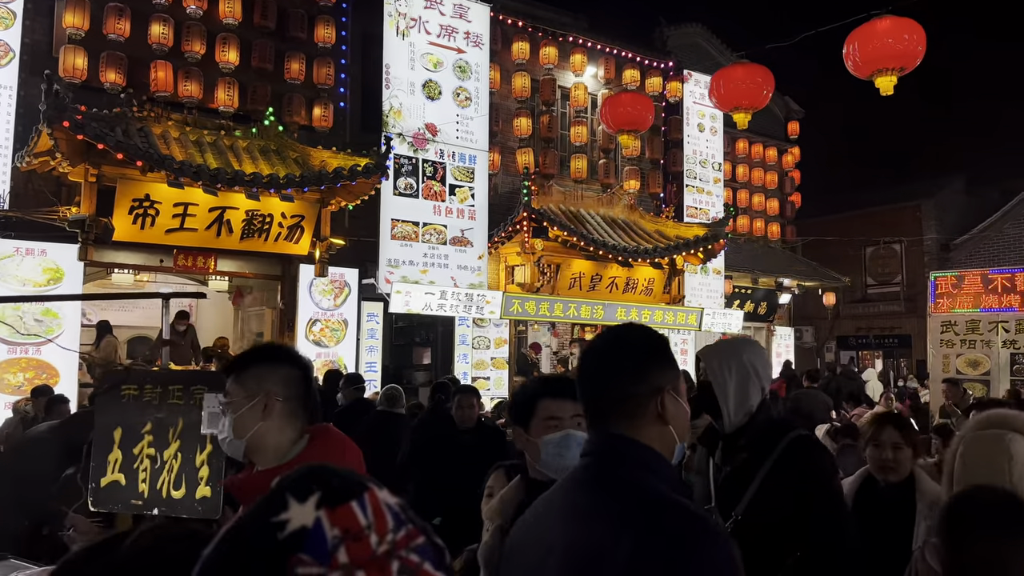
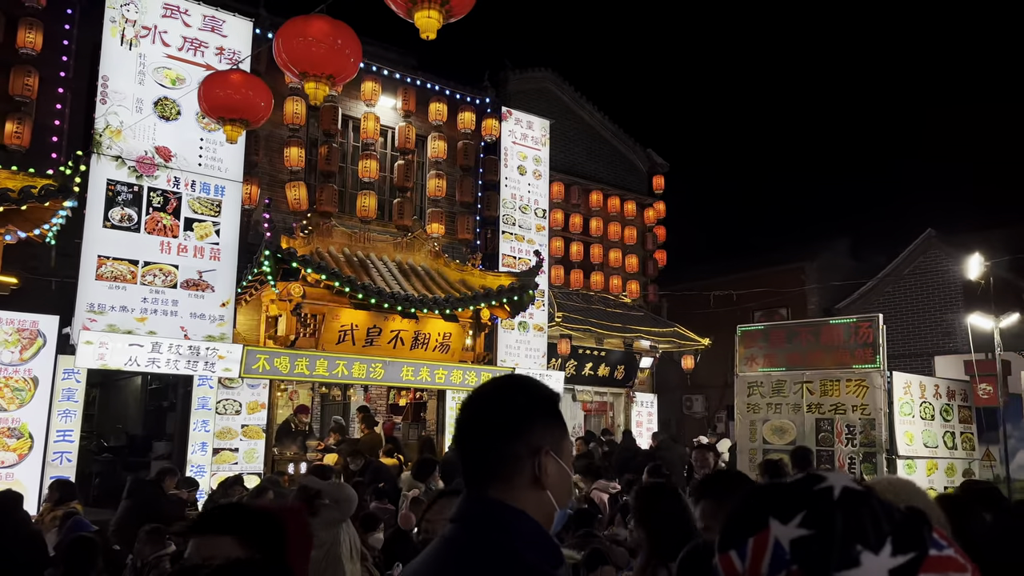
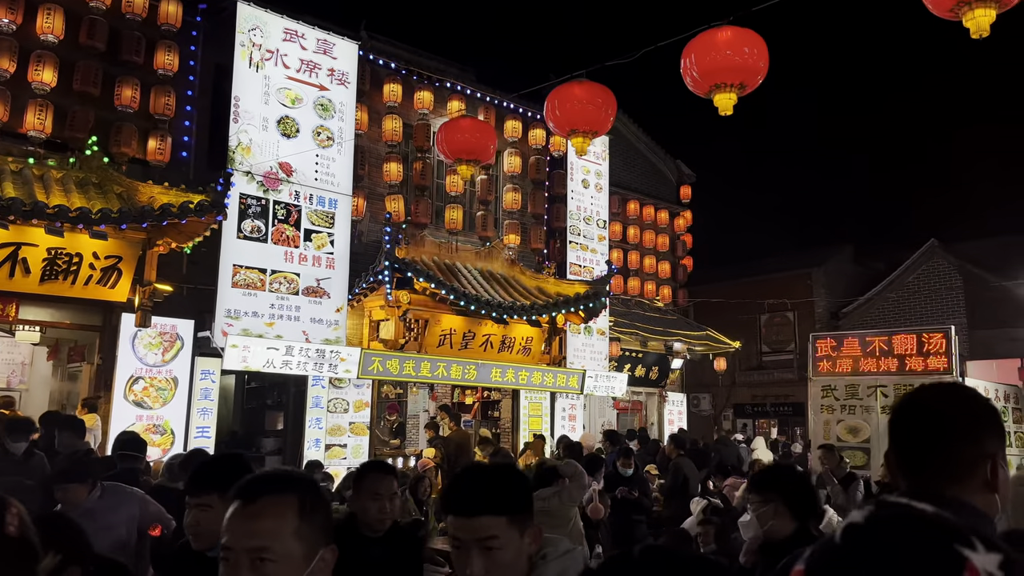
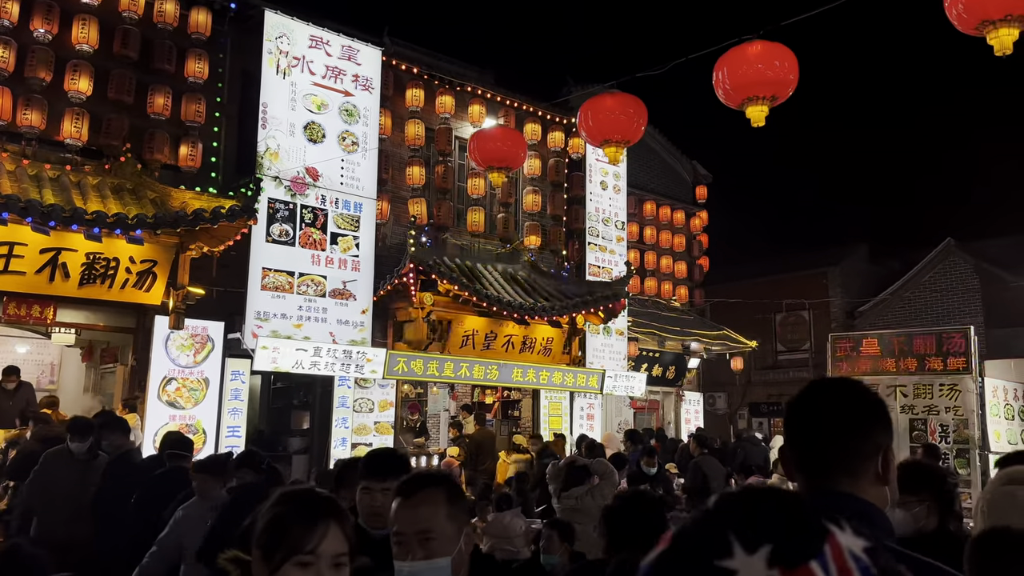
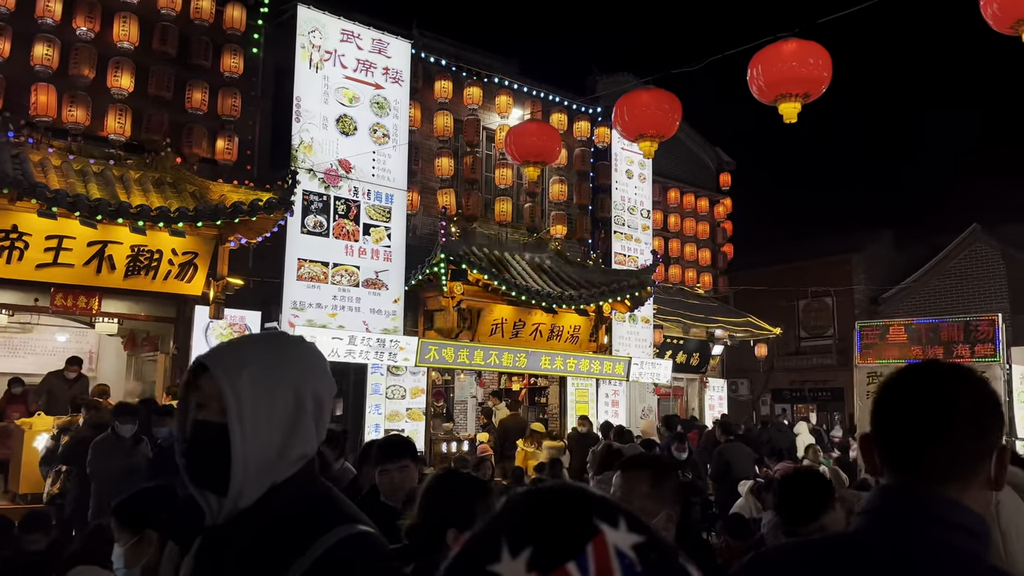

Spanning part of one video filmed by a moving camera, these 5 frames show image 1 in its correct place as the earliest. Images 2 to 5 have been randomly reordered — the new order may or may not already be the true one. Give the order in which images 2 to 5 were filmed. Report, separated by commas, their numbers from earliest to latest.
5, 4, 3, 2
